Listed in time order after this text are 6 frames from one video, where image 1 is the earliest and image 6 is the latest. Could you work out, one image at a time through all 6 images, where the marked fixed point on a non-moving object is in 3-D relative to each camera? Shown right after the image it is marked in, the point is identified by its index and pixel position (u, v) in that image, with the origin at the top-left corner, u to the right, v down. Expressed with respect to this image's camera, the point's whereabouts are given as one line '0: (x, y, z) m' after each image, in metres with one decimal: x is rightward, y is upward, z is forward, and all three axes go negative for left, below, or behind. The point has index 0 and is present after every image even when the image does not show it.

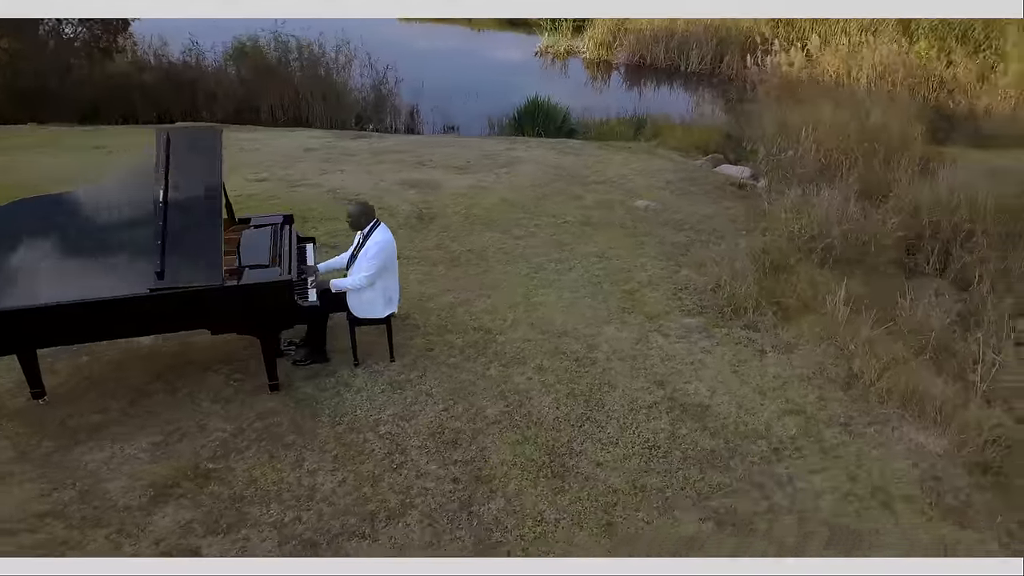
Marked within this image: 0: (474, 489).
0: (-0.2, -1.1, +4.1) m
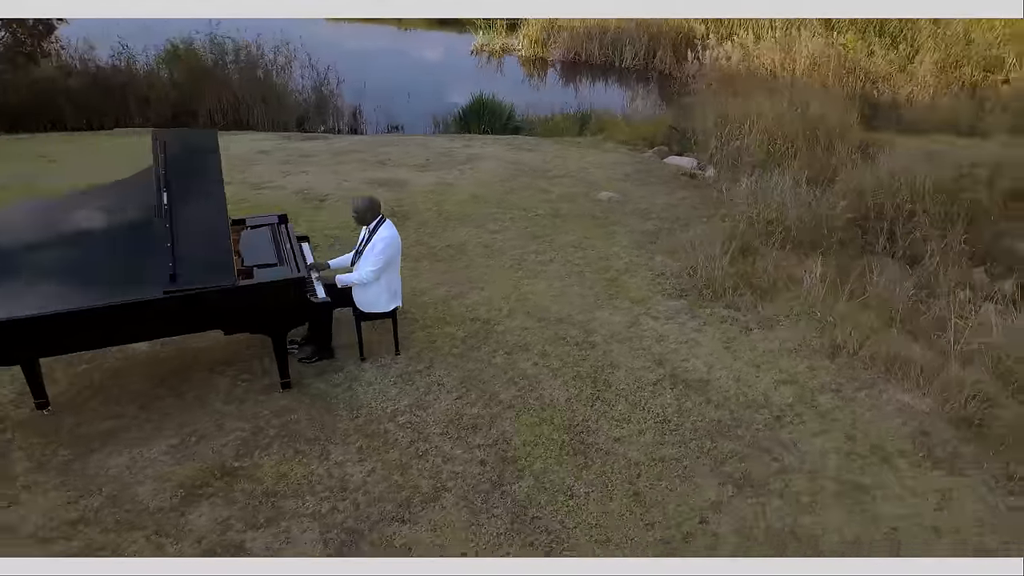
0: (0.0, -1.0, +4.3) m
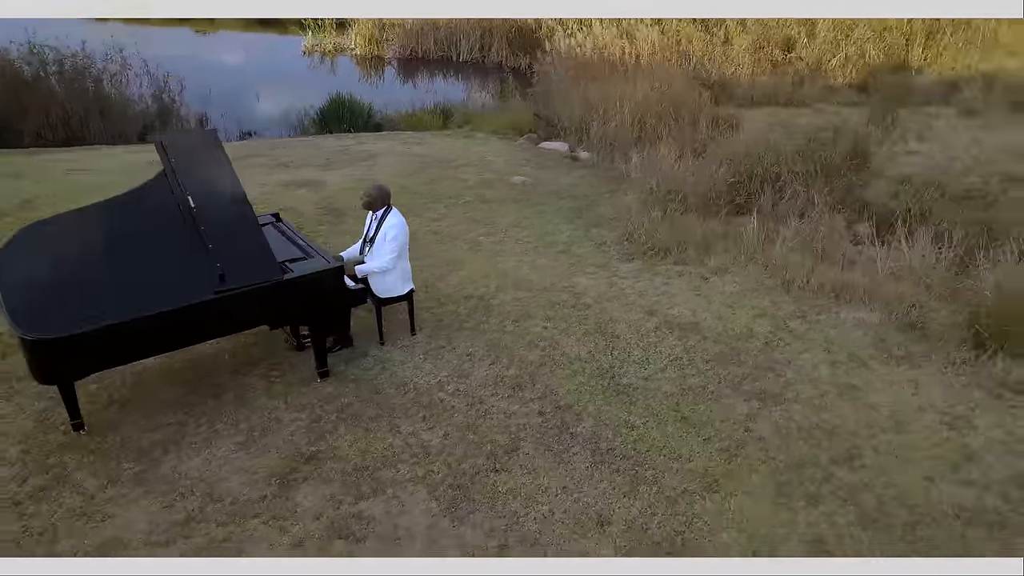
0: (+0.3, -0.8, +4.7) m
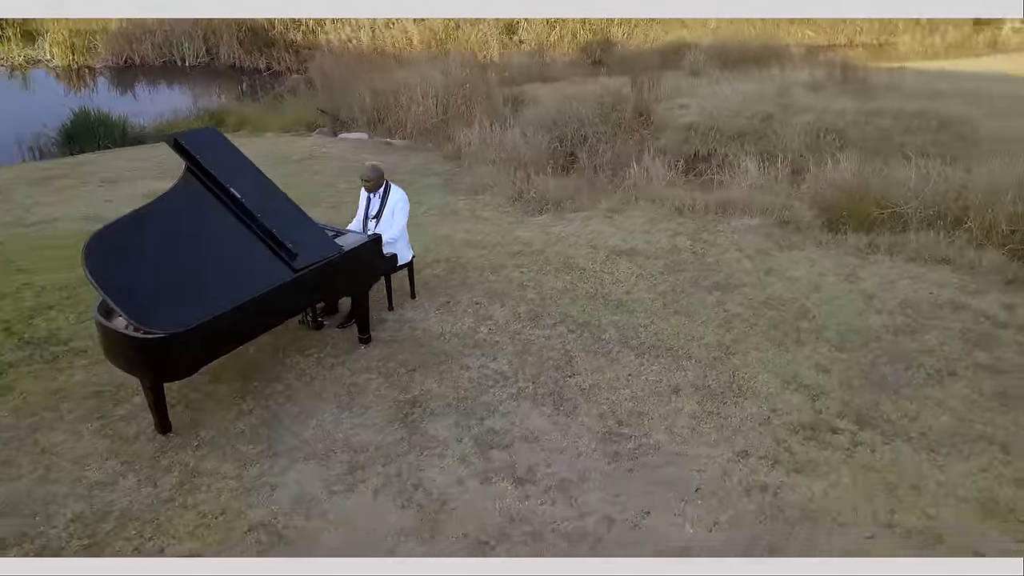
0: (+0.6, -0.3, +5.7) m
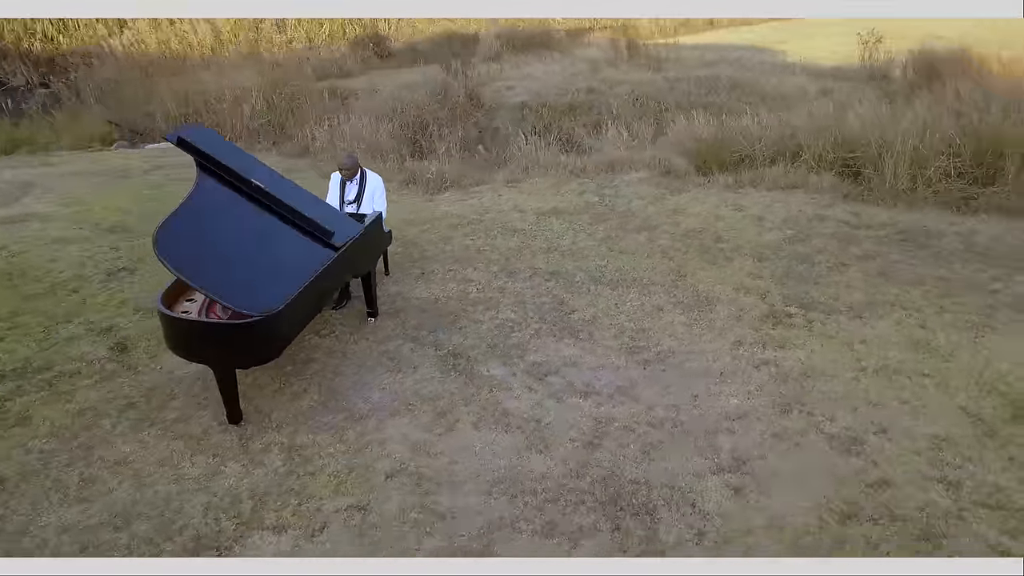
0: (+0.4, +0.1, +6.5) m
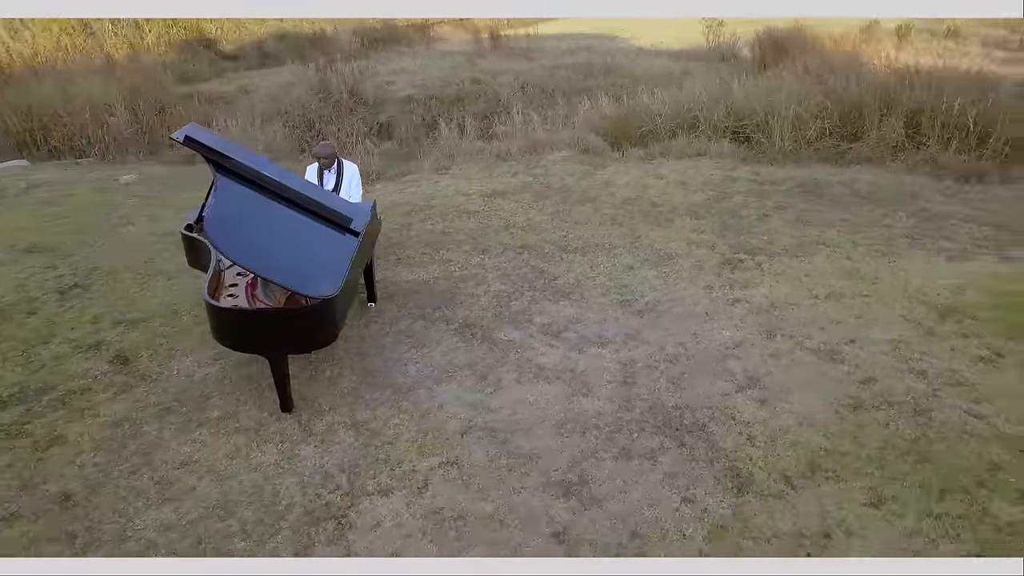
0: (+0.2, +0.4, +6.9) m
